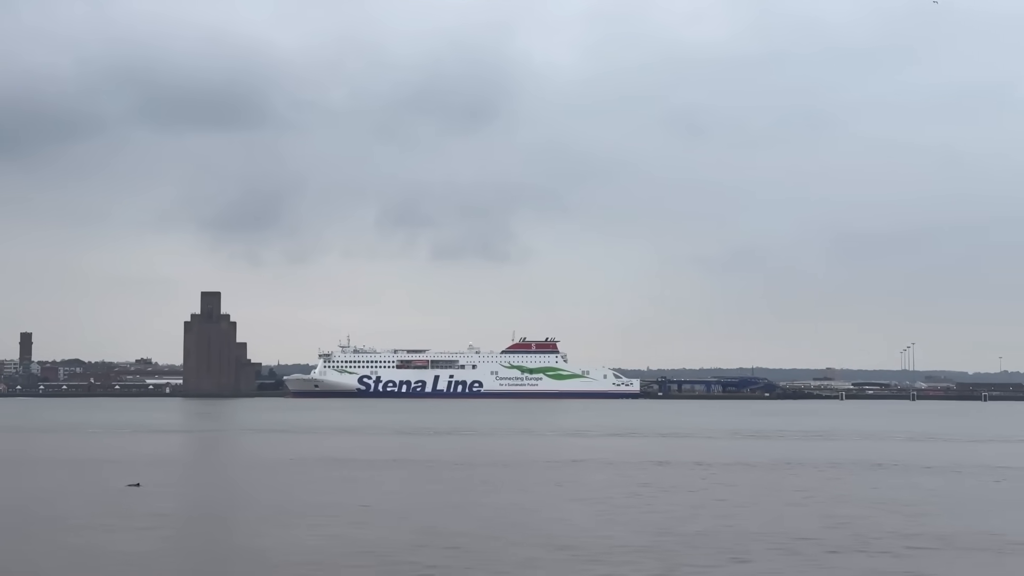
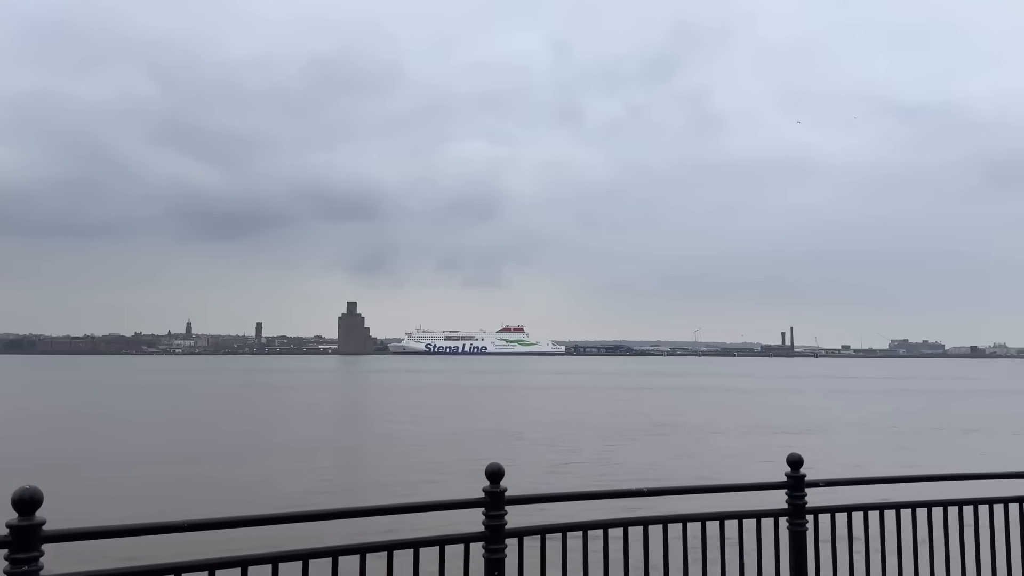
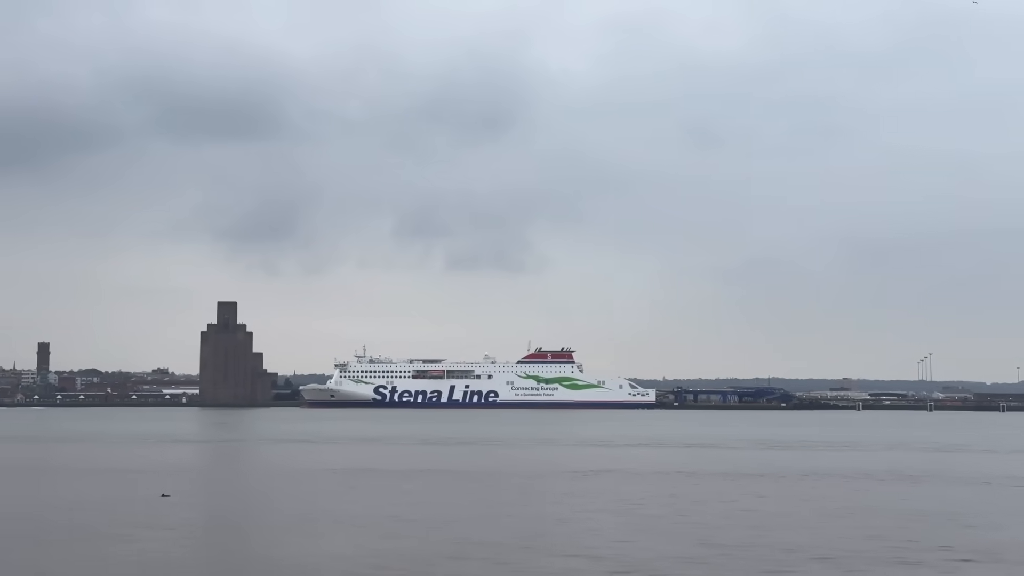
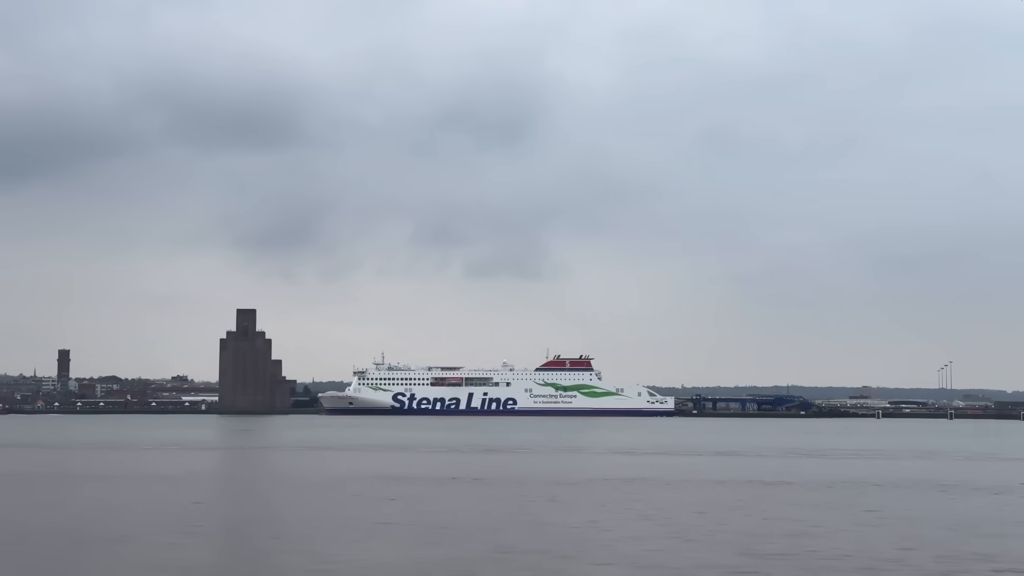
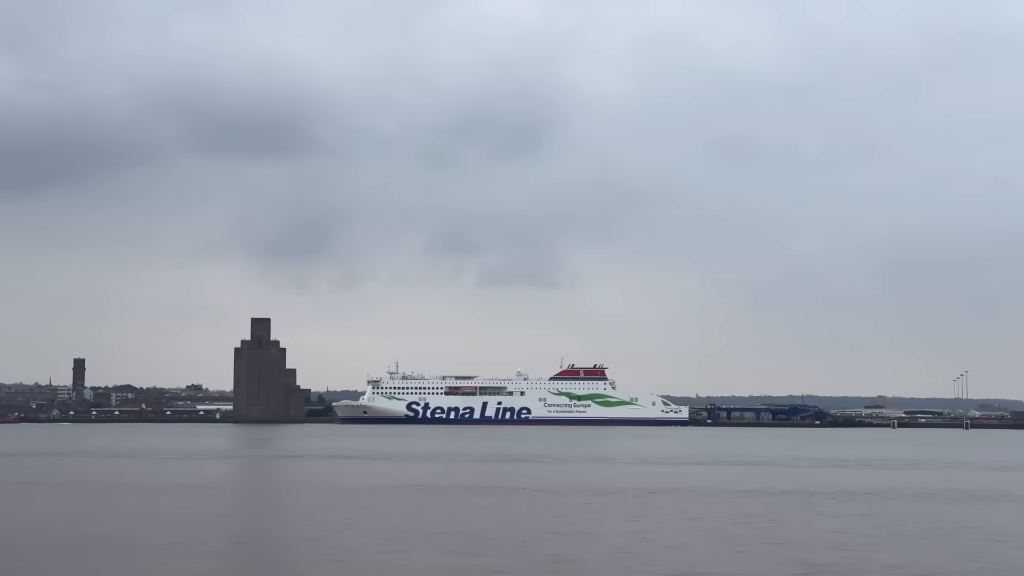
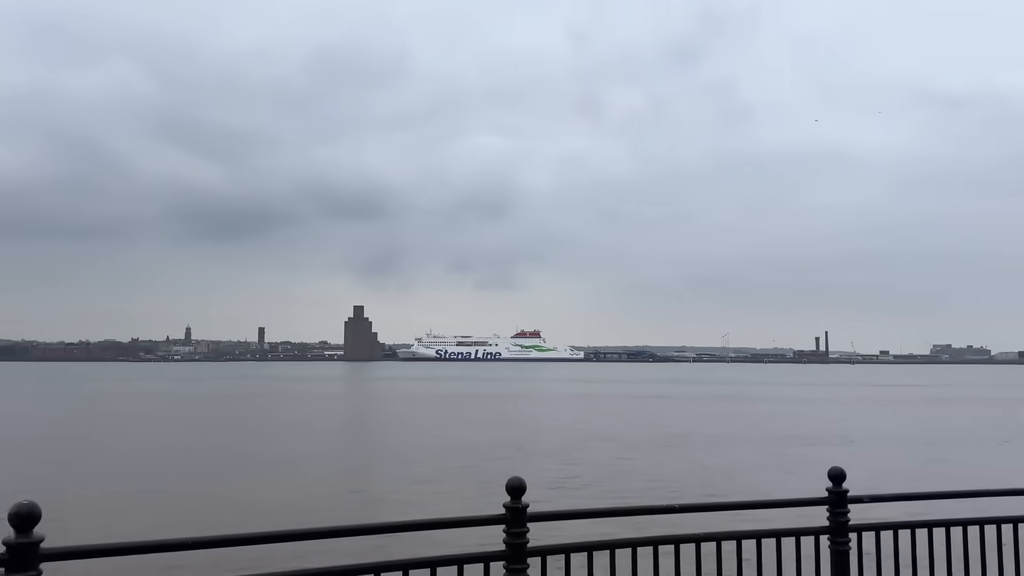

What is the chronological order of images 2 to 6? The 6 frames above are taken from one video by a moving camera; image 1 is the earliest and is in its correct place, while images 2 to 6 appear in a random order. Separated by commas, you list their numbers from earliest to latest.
3, 4, 5, 6, 2
